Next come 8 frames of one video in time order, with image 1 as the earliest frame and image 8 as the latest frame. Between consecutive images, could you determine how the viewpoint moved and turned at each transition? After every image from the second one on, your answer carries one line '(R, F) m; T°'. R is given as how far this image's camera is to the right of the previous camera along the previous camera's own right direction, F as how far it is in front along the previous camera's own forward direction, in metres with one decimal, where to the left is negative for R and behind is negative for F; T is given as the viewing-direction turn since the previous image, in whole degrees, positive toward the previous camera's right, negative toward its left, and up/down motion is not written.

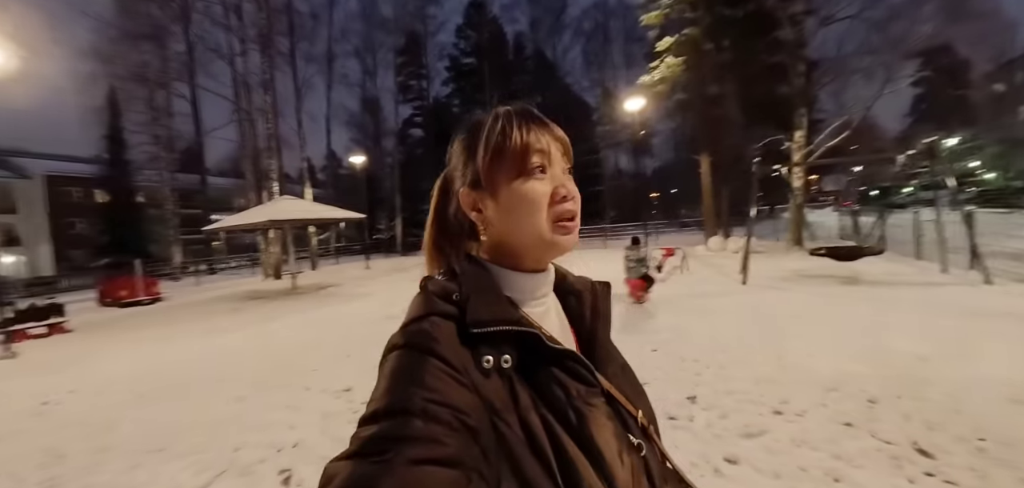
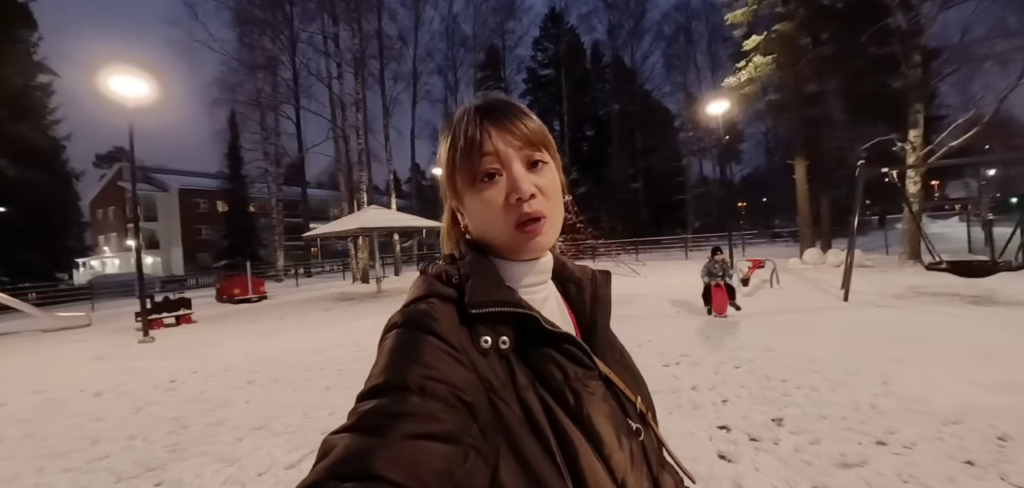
(0.0, 0.0) m; -10°
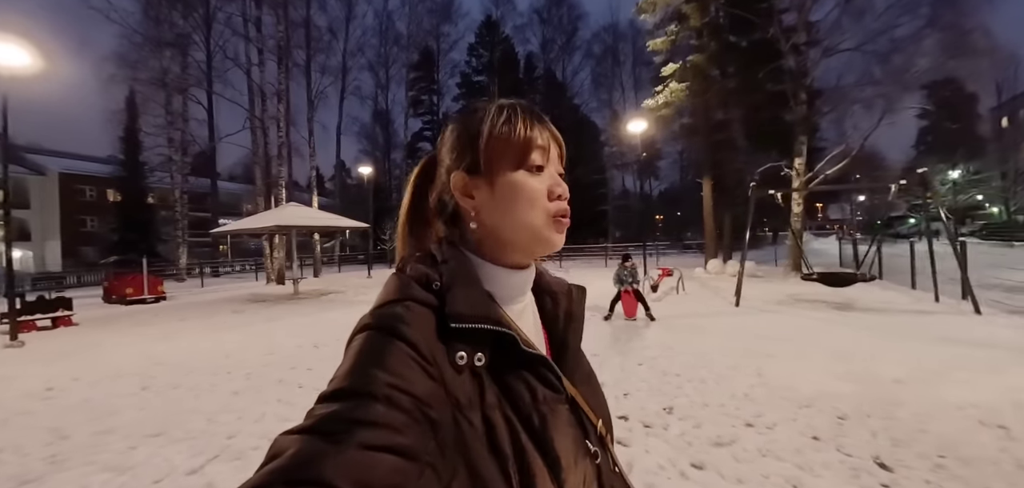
(+0.1, -0.2) m; +9°
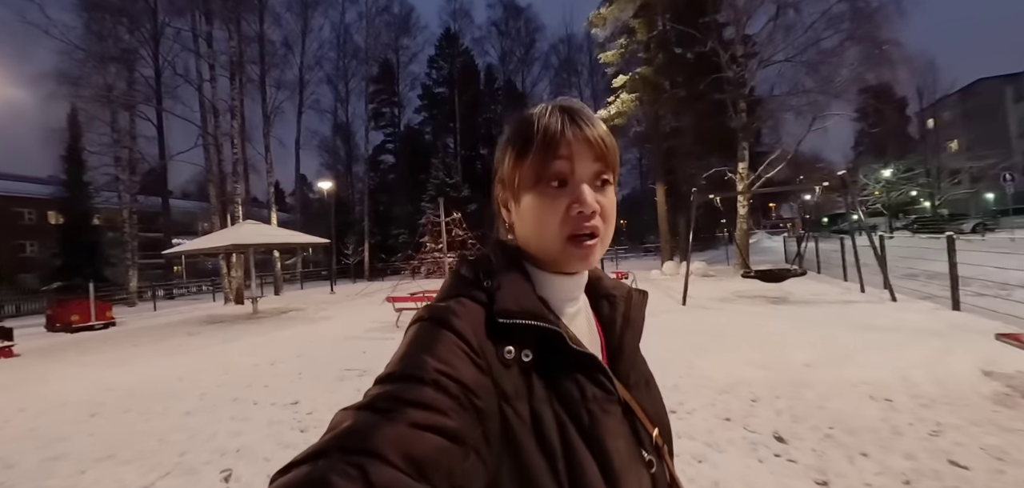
(+0.4, -0.4) m; +4°
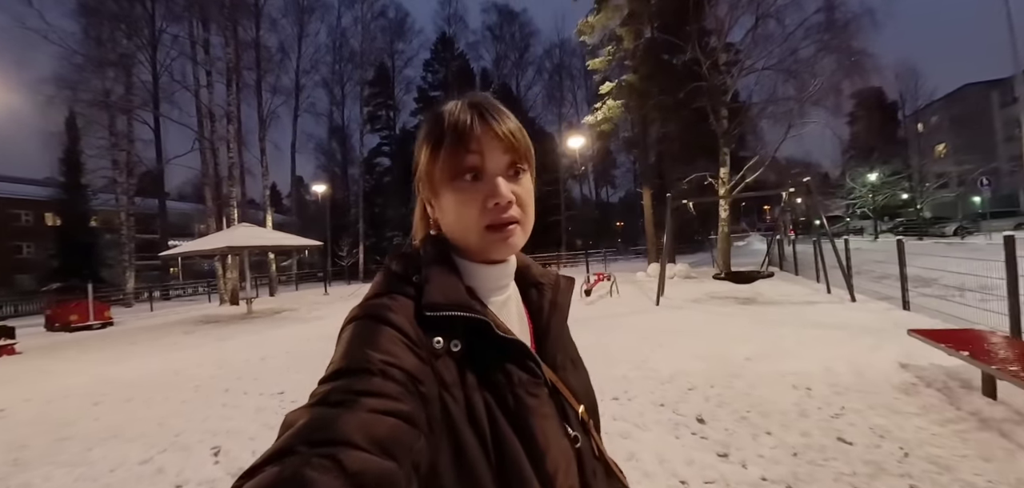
(+0.5, -0.6) m; 0°
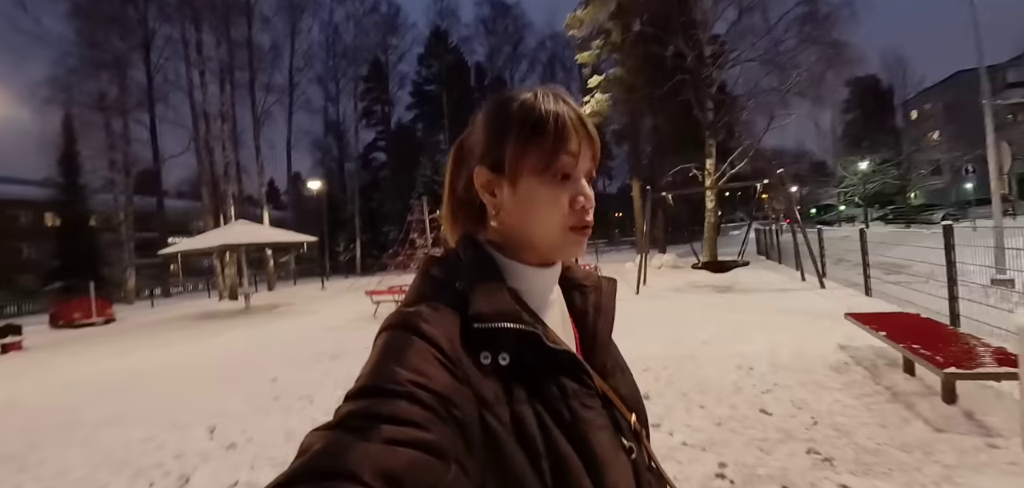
(+0.5, -0.5) m; 0°
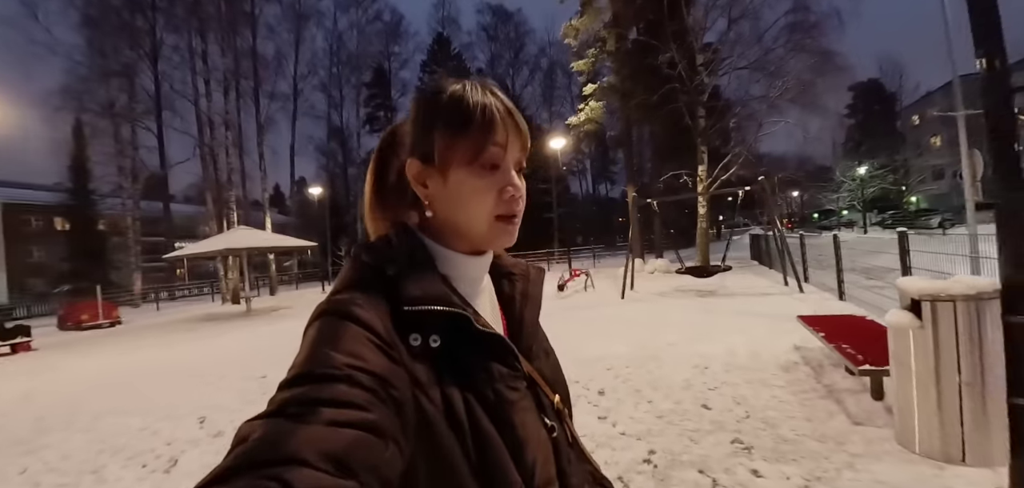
(+0.5, -0.4) m; -1°
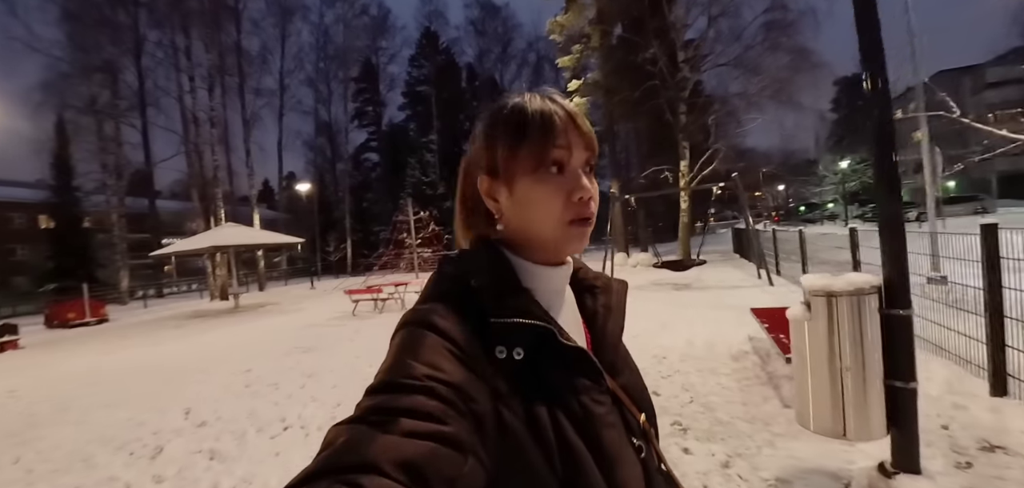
(+0.4, -0.4) m; +1°
